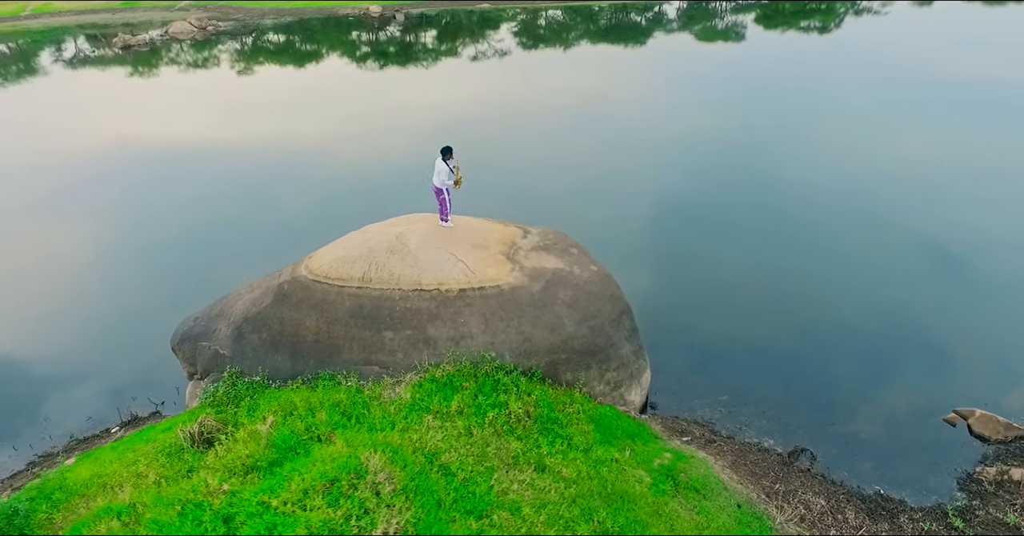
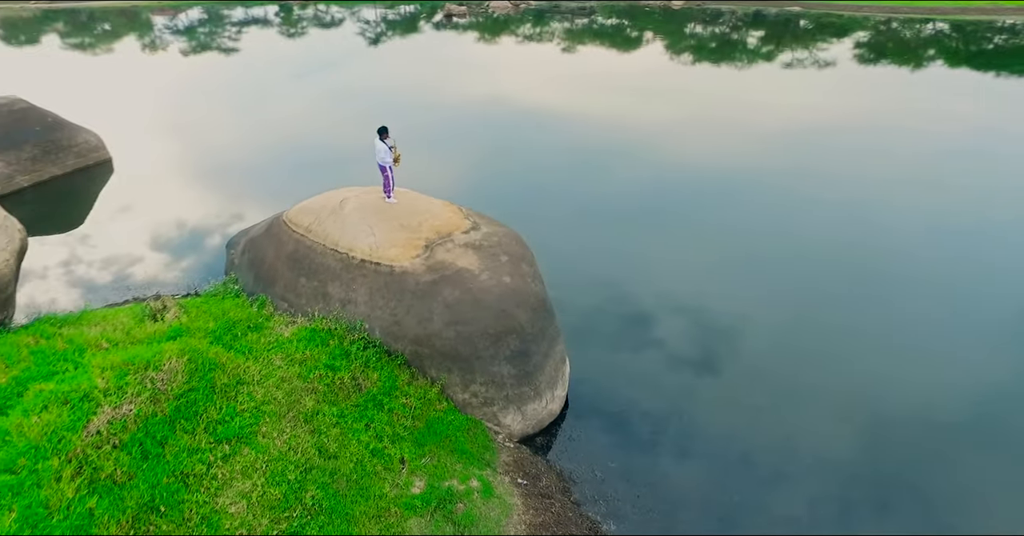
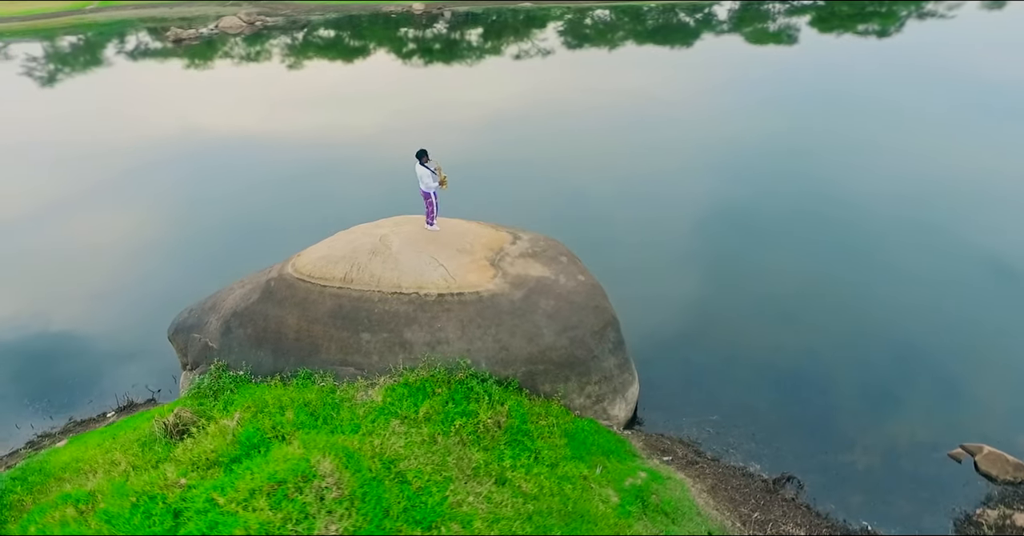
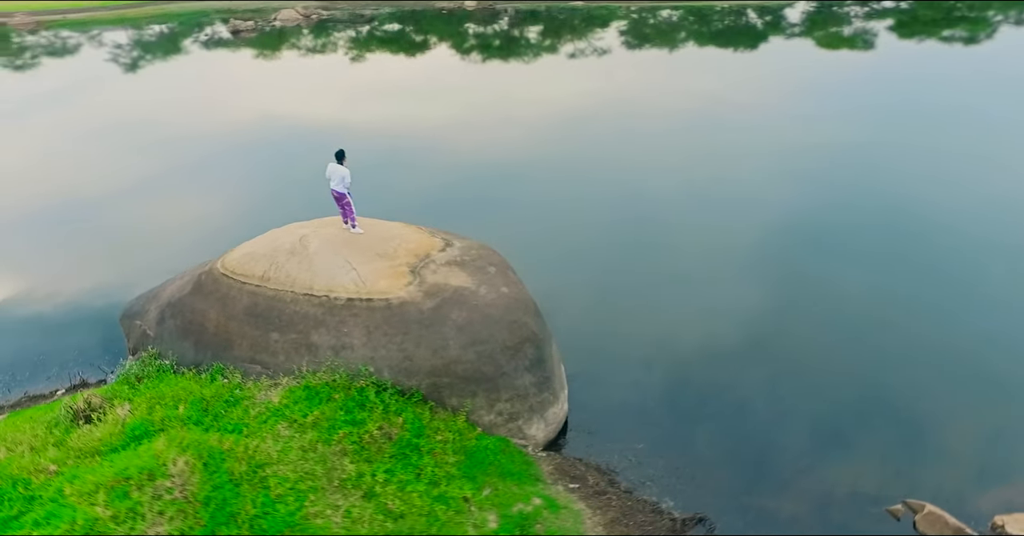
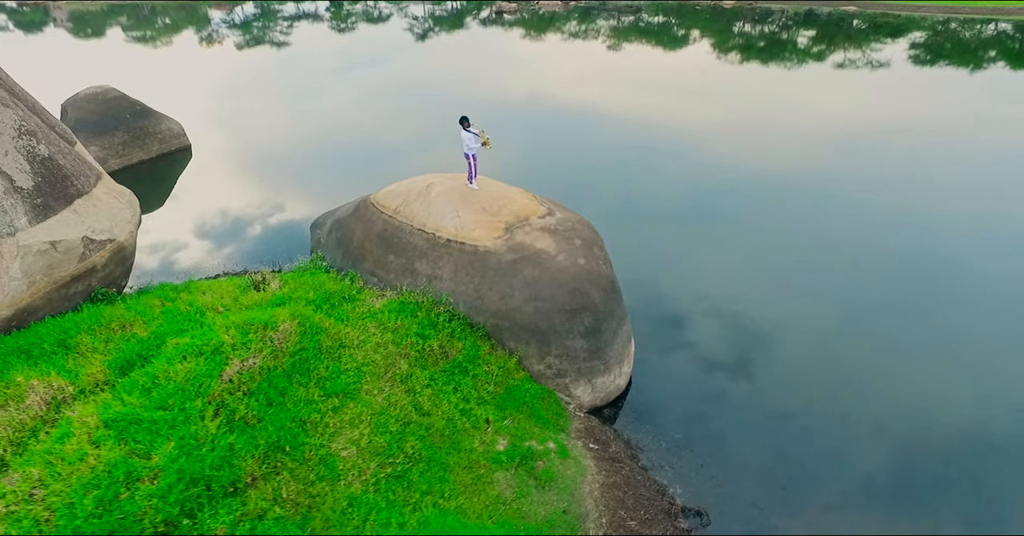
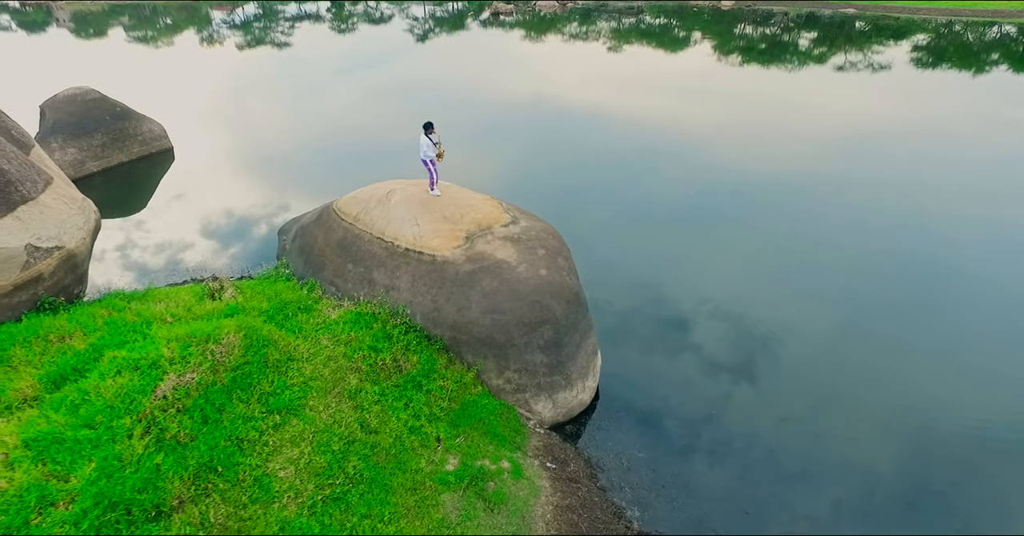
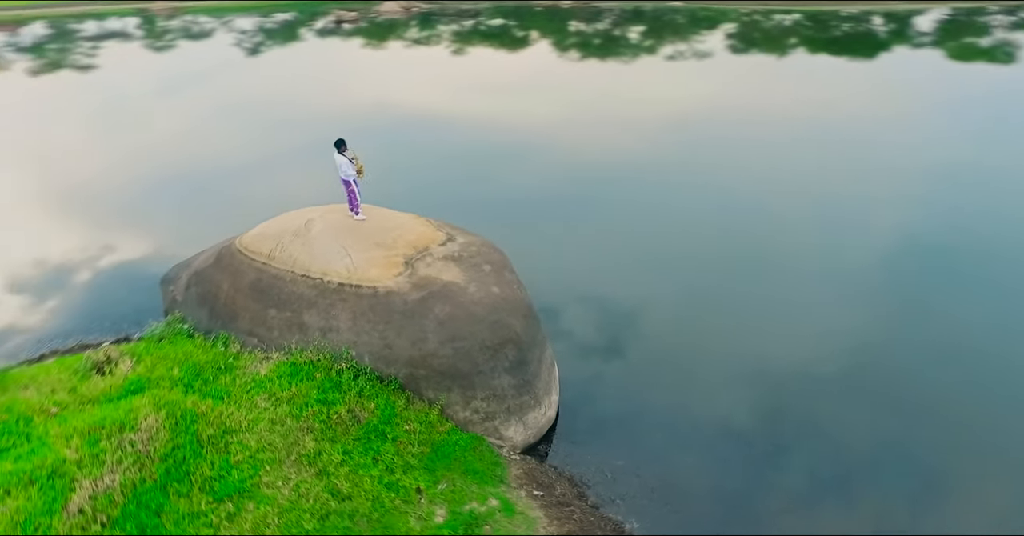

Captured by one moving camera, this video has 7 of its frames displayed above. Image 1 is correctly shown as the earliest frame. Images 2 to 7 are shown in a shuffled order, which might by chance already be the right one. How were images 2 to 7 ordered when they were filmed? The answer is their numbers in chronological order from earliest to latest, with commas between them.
3, 4, 7, 2, 6, 5
